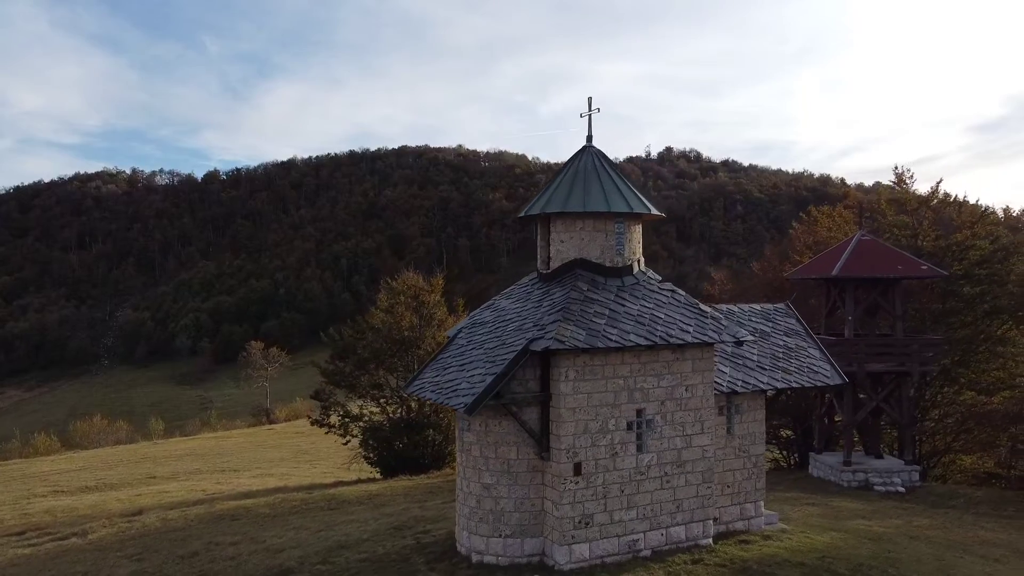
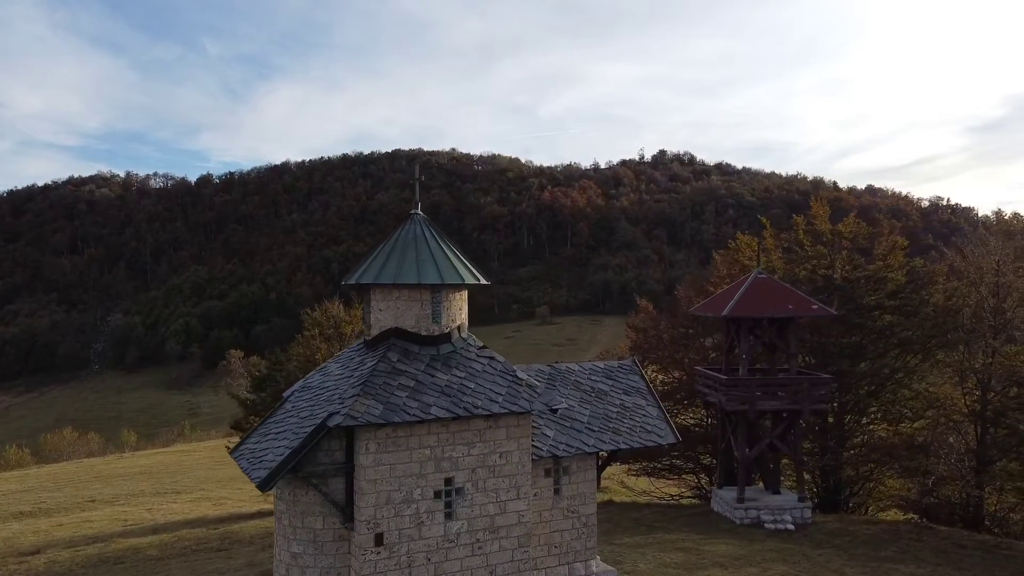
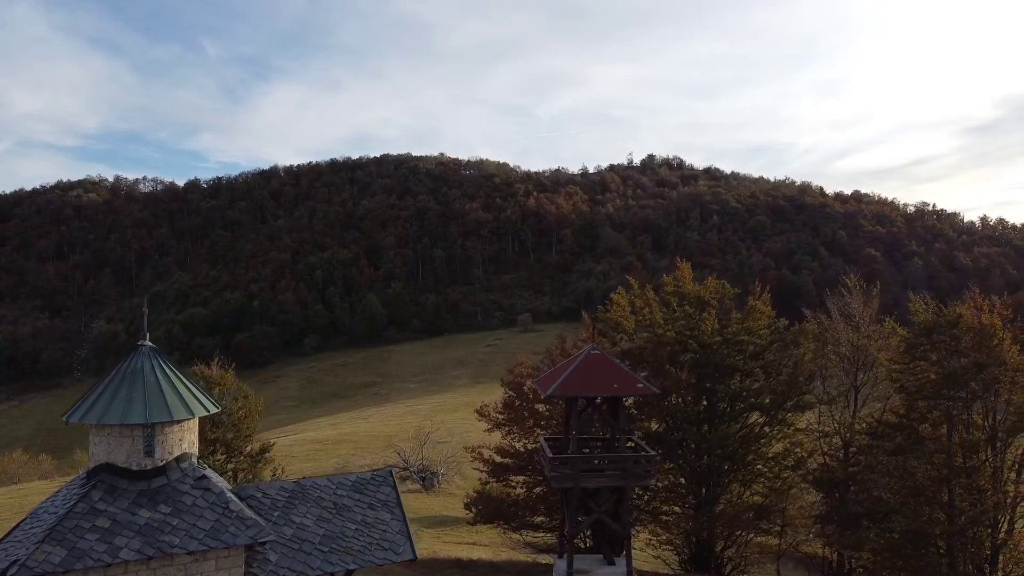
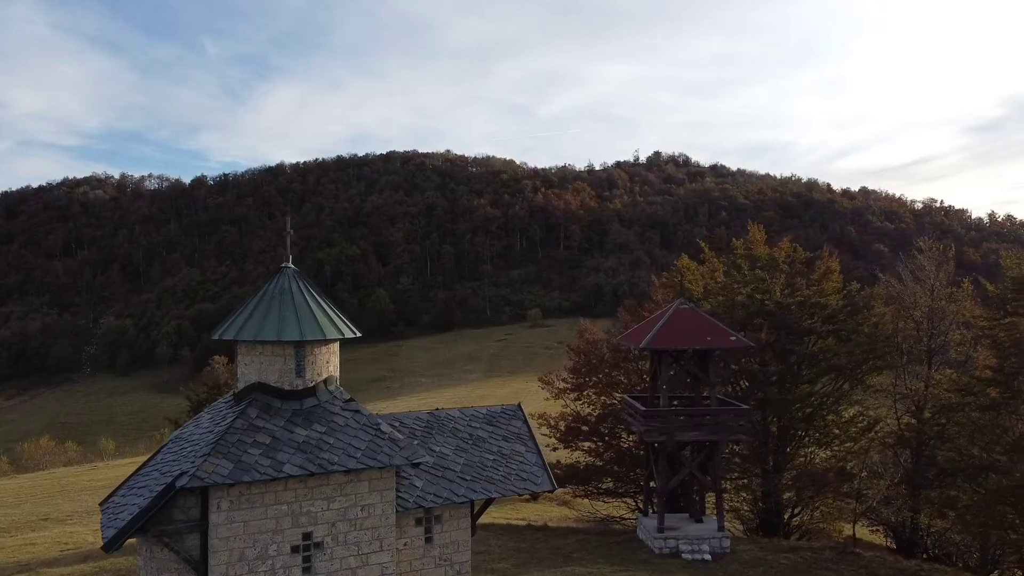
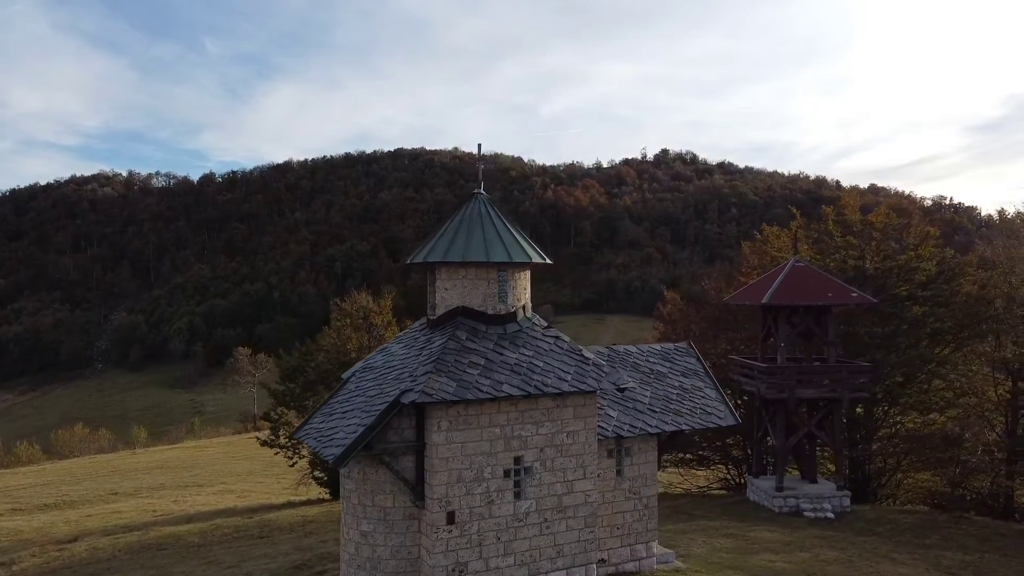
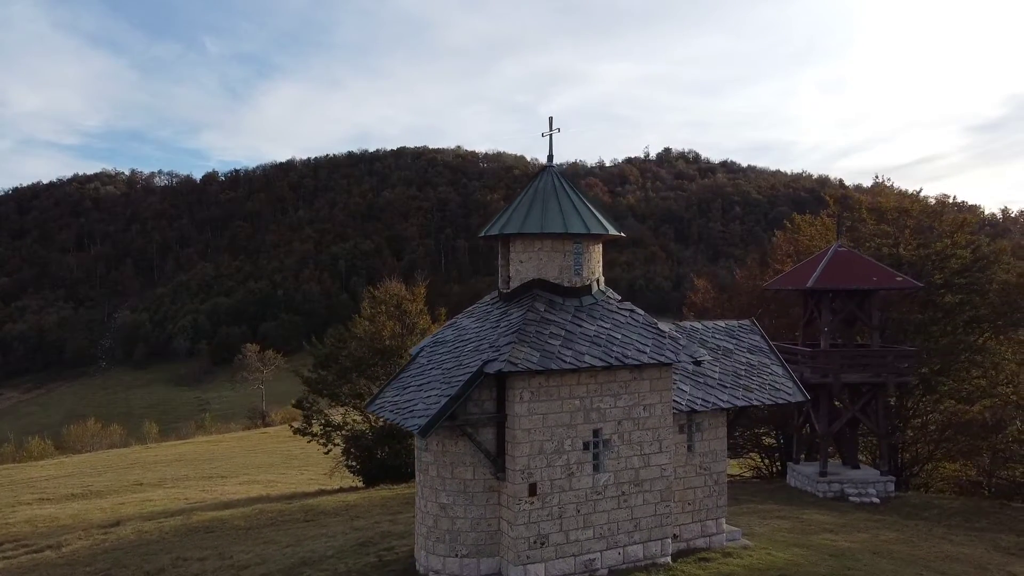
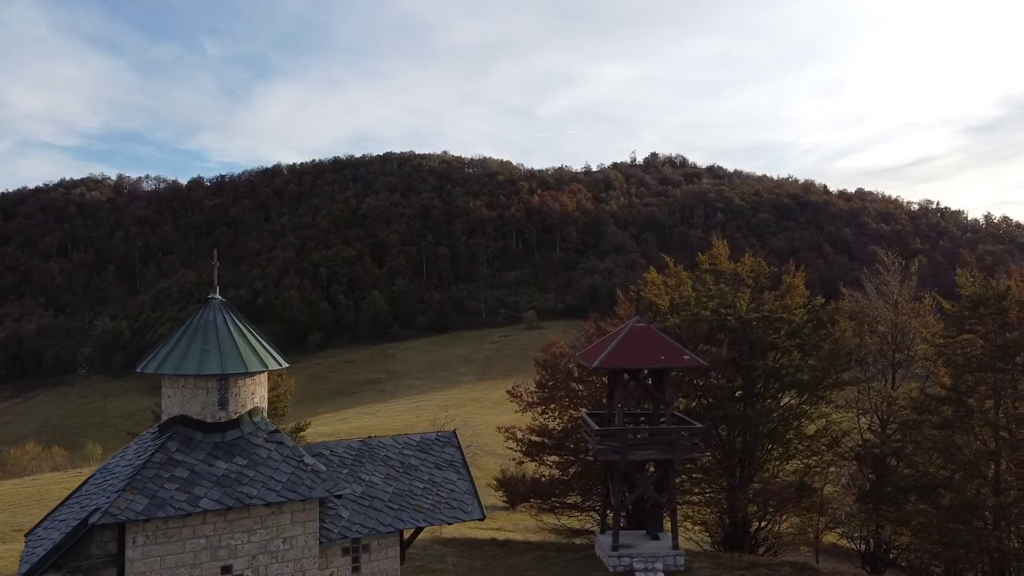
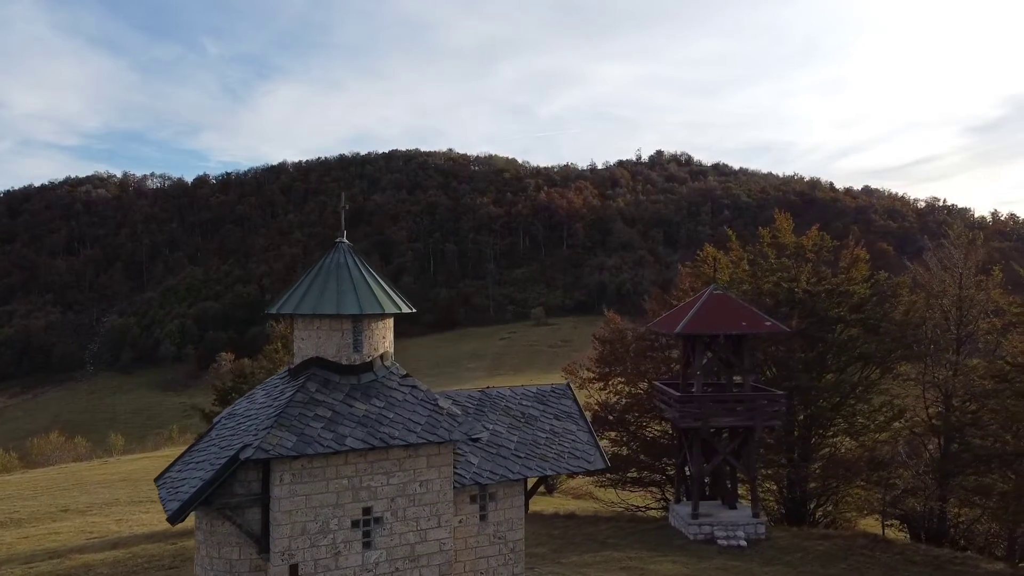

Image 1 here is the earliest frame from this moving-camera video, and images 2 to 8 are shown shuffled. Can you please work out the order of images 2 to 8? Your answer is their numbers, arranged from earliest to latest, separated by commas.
6, 5, 2, 8, 4, 7, 3
